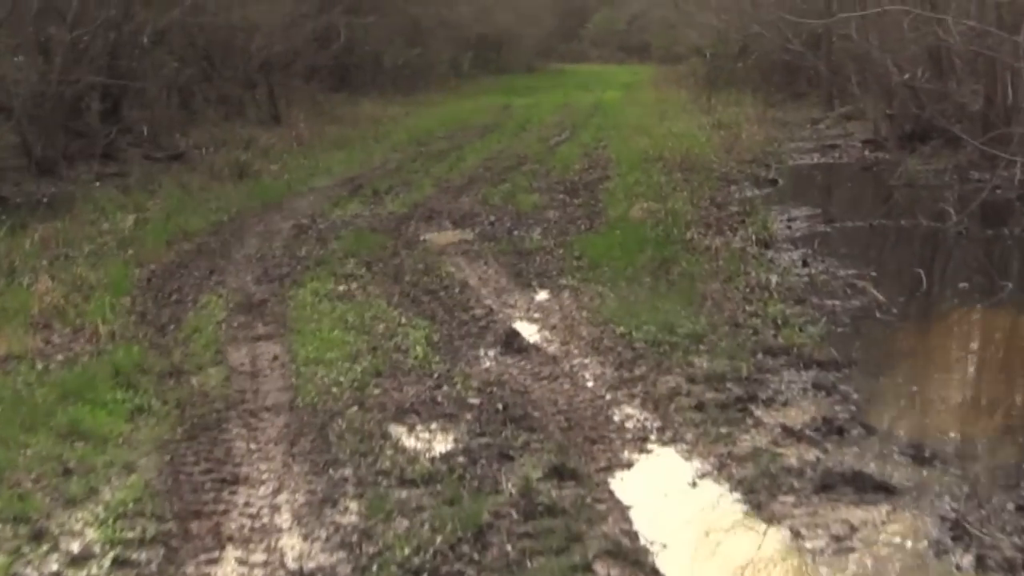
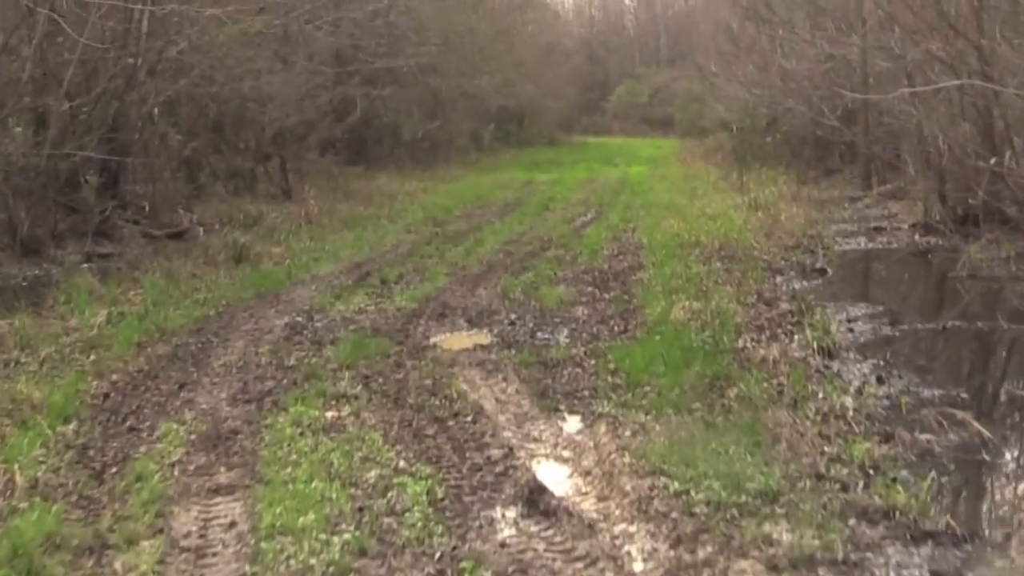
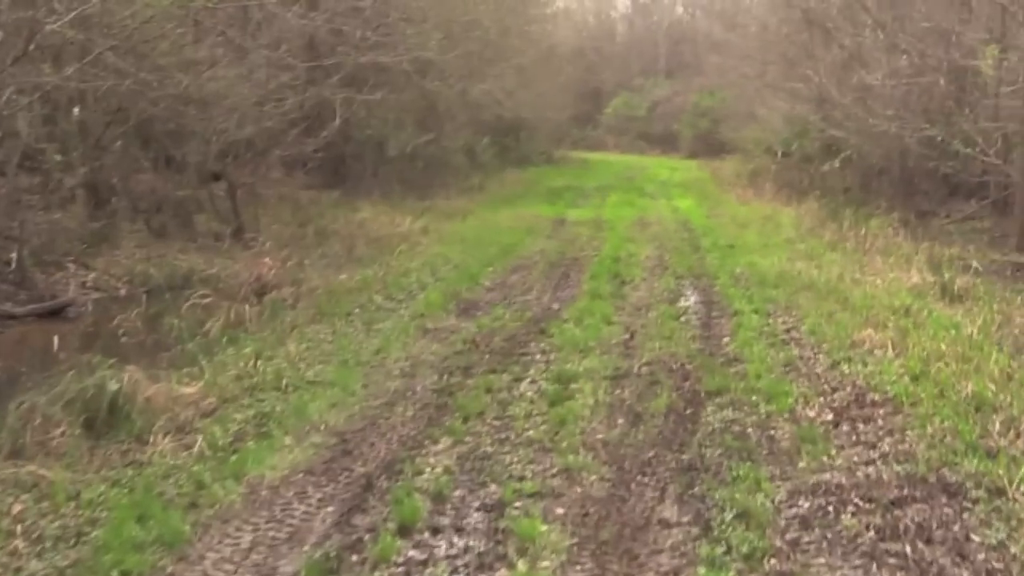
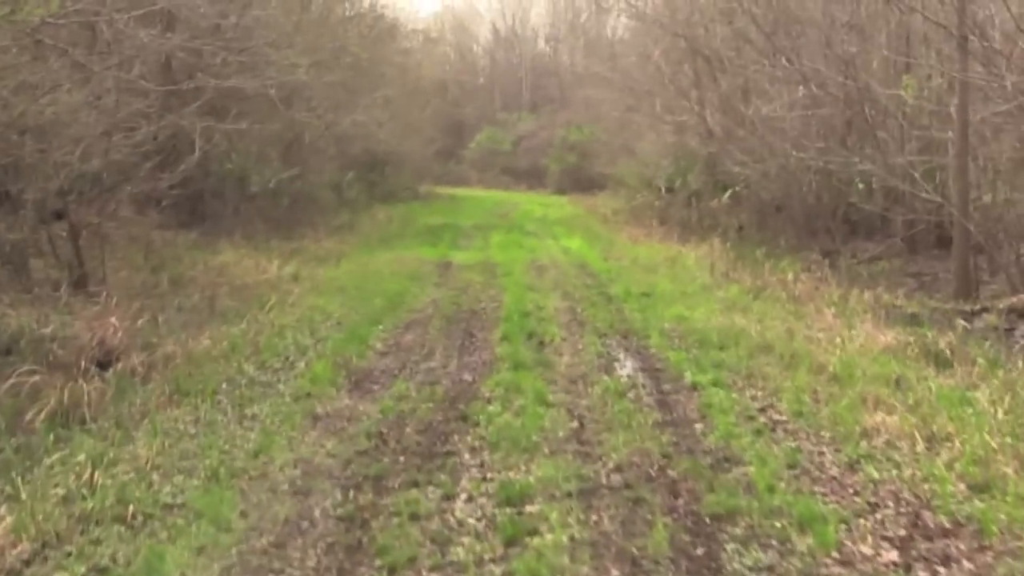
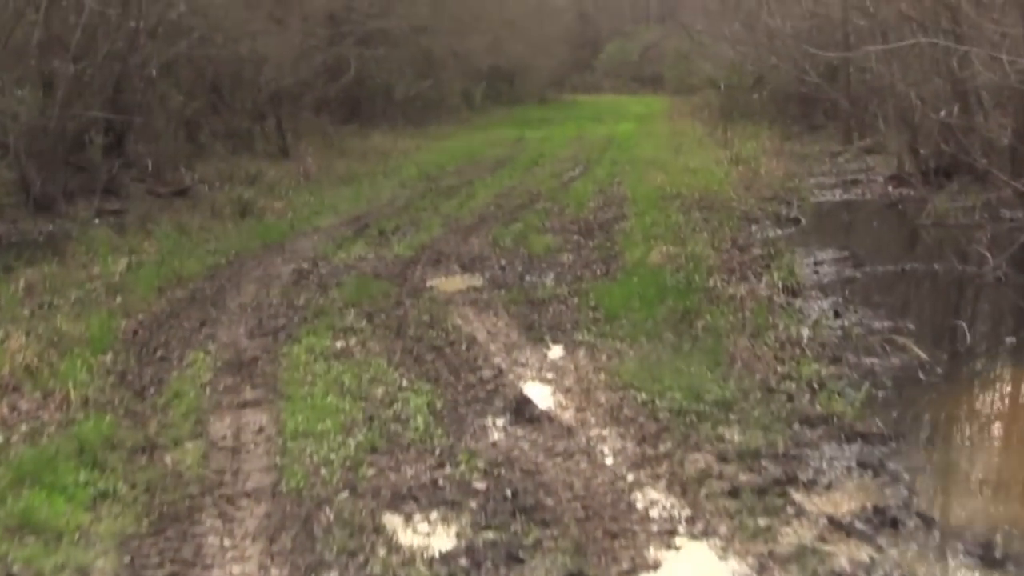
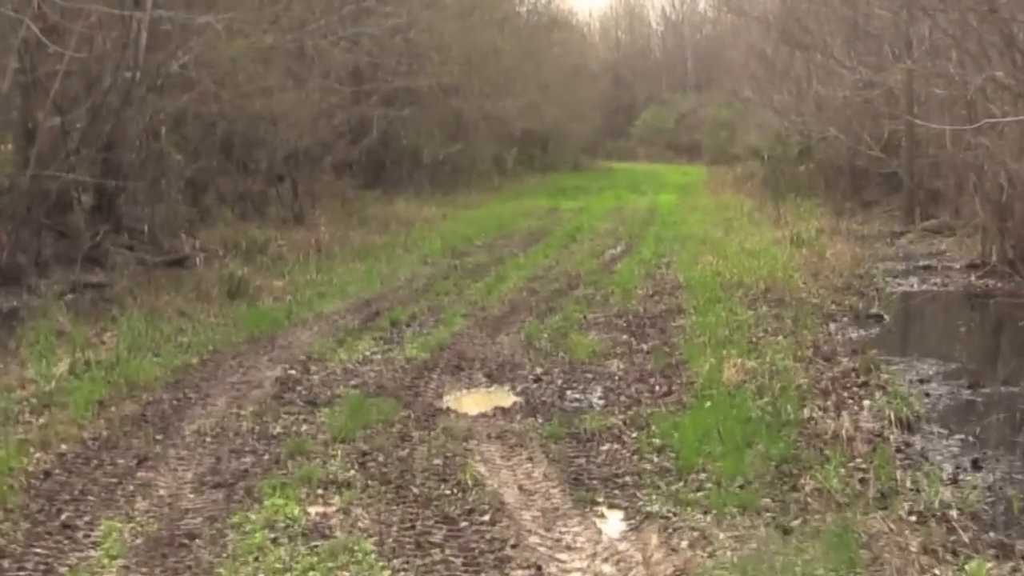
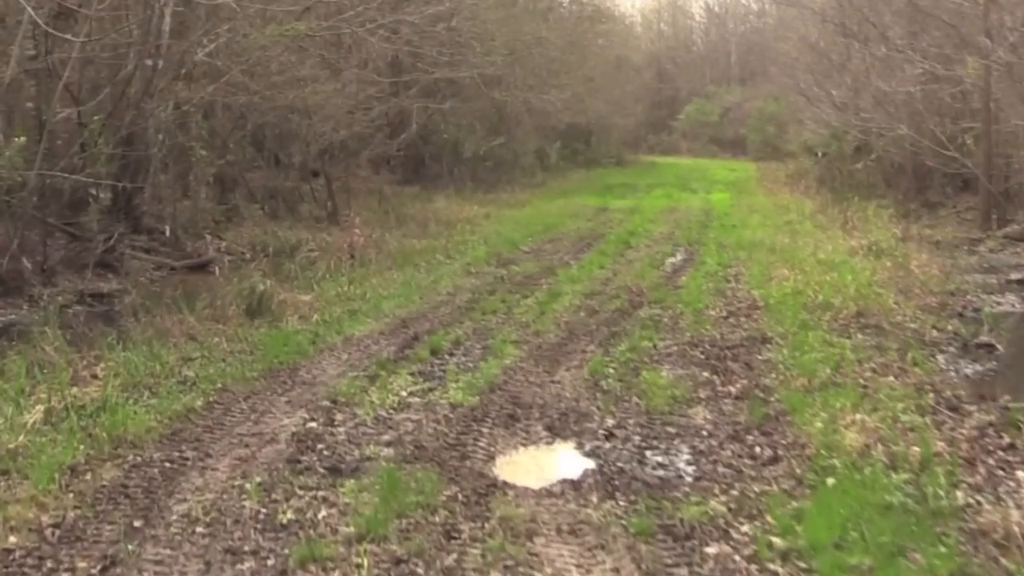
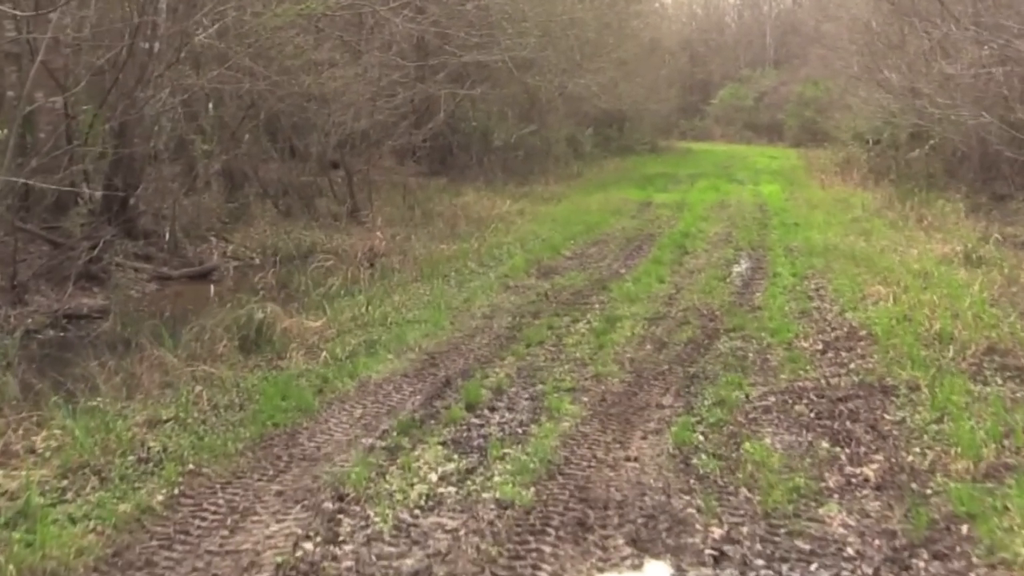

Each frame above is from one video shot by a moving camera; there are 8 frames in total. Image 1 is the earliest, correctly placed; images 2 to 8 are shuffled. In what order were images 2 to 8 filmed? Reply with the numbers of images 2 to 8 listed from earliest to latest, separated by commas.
5, 2, 6, 7, 8, 3, 4
